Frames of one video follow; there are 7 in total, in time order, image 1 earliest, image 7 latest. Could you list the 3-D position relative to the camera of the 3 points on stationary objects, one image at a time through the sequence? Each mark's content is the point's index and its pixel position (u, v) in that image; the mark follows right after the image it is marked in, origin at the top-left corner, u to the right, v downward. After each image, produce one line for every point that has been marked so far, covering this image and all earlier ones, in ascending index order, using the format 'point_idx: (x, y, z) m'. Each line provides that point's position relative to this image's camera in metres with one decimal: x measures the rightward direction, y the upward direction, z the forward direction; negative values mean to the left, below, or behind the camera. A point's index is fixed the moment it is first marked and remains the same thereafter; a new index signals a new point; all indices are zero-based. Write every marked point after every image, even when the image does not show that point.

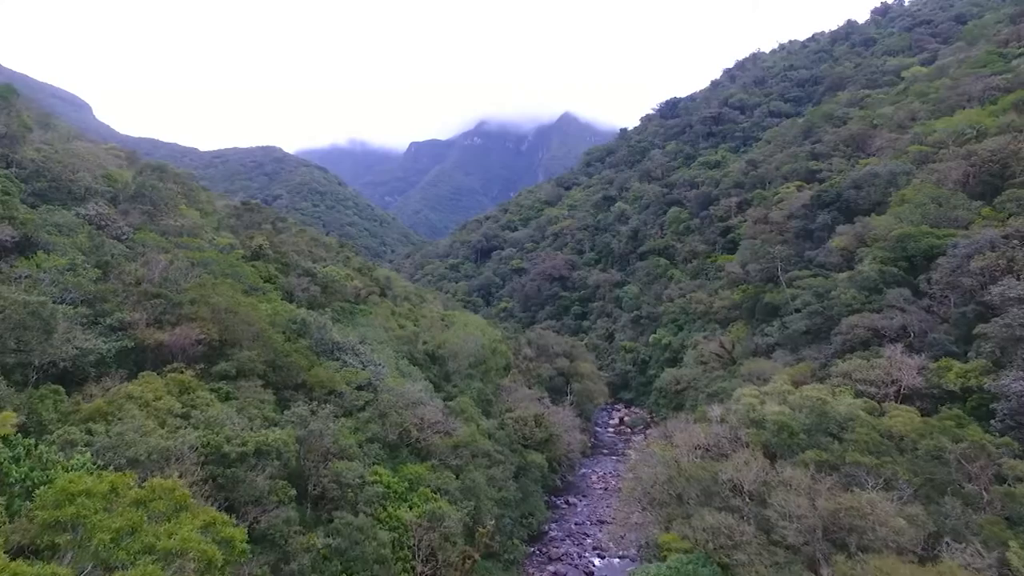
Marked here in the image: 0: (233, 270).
0: (-8.2, +0.4, +16.2) m
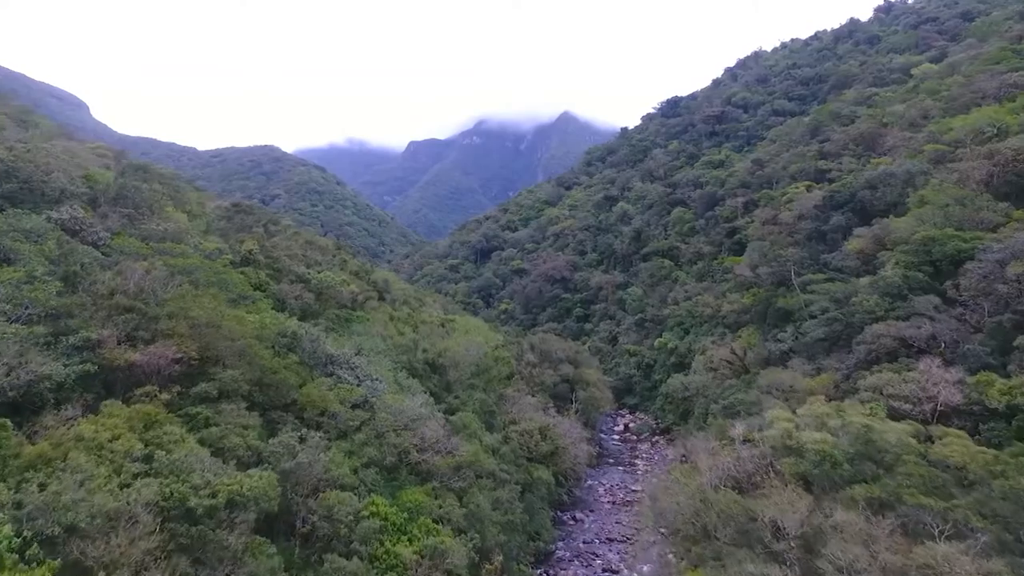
0: (-8.0, +0.2, +15.1) m
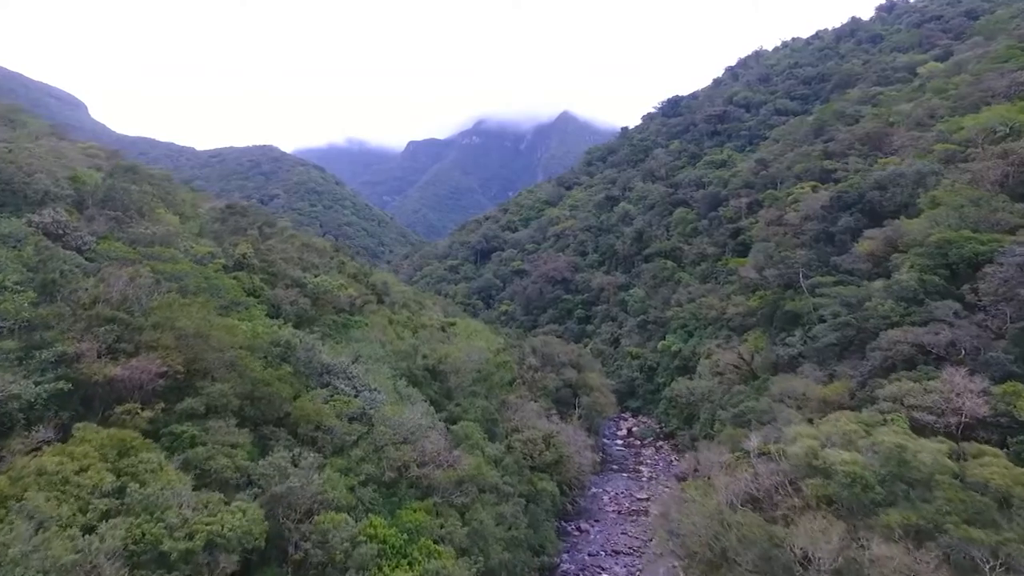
0: (-7.9, 0.0, +14.5) m
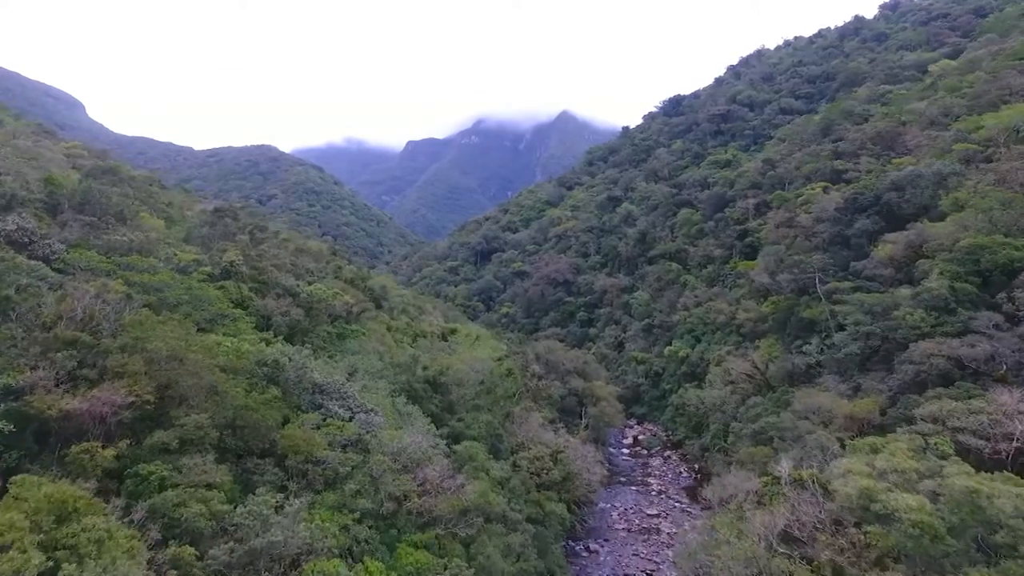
0: (-7.7, -0.3, +13.3) m
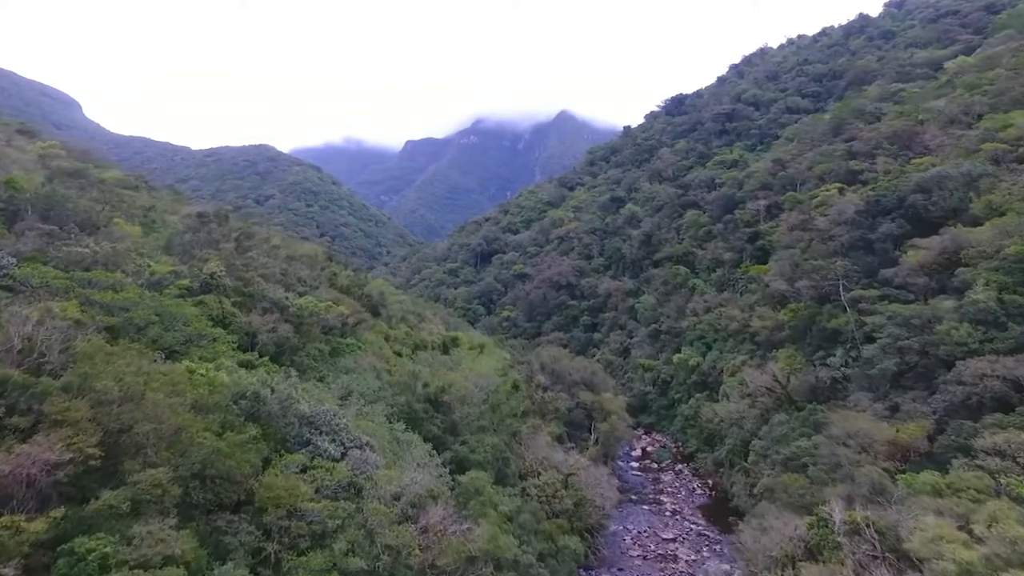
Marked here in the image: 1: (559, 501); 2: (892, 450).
0: (-7.5, -0.6, +11.8) m
1: (+1.5, -6.7, +17.7) m
2: (+10.0, -4.3, +14.6) m
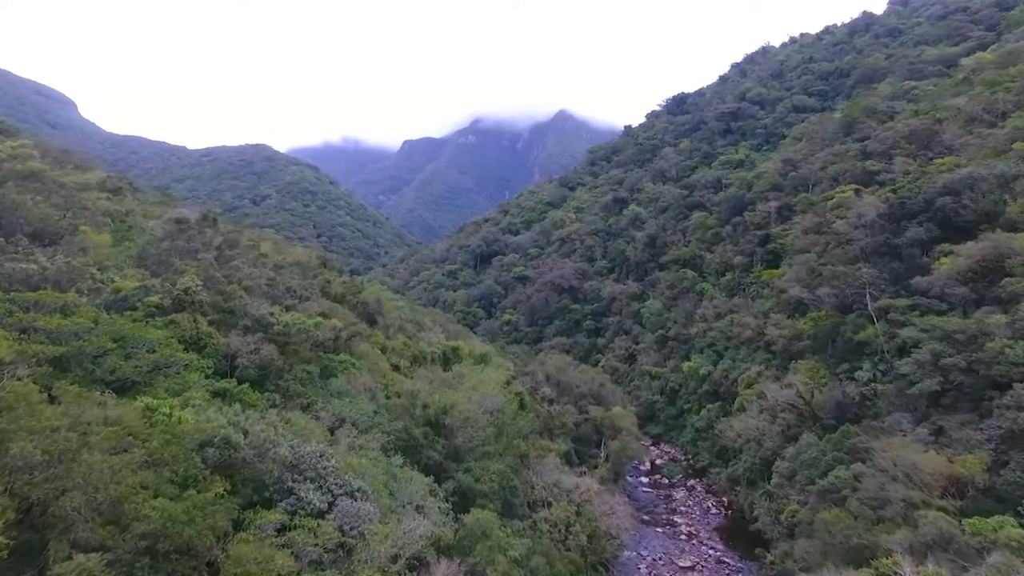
0: (-7.2, -1.0, +10.3) m
1: (+1.7, -7.1, +16.1) m
2: (+10.3, -4.7, +13.1) m
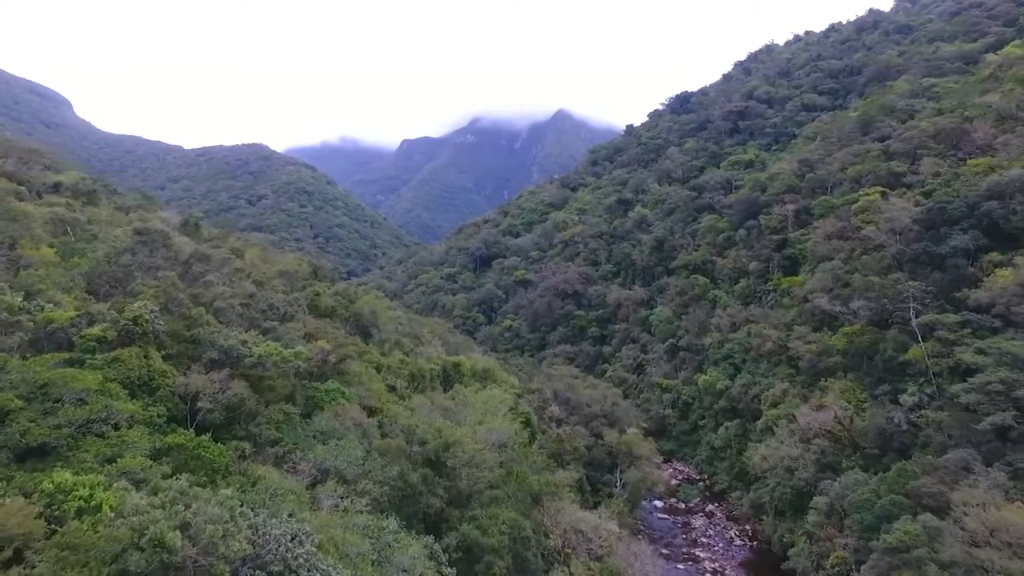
0: (-6.9, -1.6, +8.1) m
1: (+2.0, -7.7, +14.0) m
2: (+10.6, -5.2, +11.0) m
